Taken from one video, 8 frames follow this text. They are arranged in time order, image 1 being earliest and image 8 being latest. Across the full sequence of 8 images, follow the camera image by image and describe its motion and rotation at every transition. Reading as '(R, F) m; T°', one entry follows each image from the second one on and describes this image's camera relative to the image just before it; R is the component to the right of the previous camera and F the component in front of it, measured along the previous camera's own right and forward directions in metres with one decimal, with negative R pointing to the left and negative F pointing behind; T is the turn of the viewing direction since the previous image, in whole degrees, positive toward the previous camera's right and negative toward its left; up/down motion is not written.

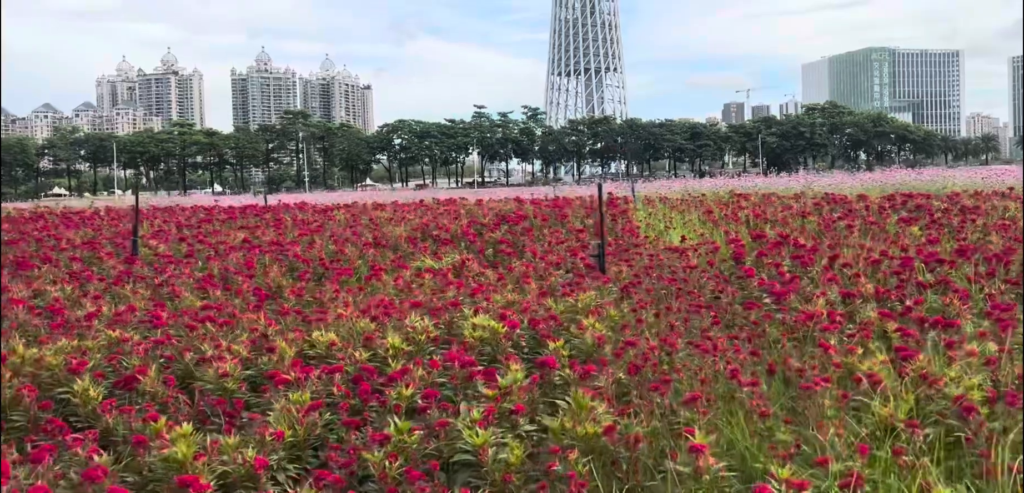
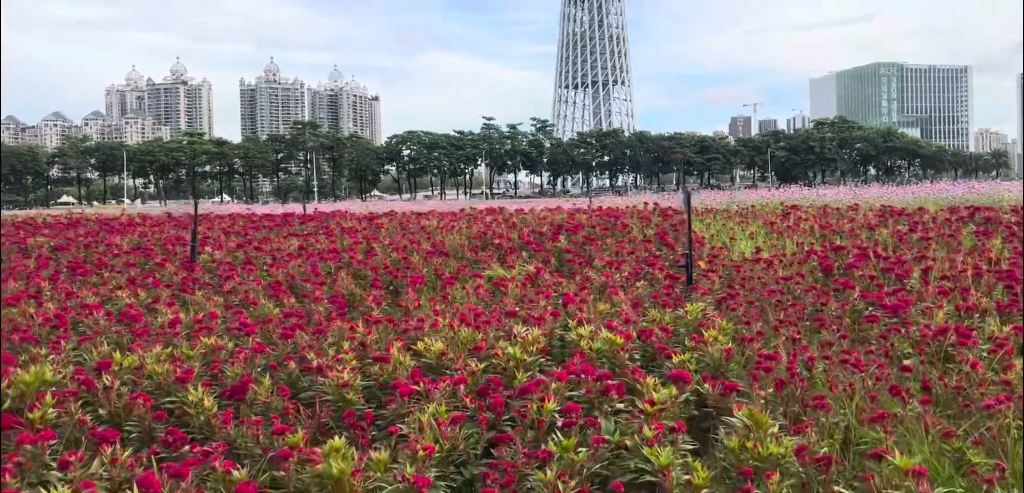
(-0.4, +0.1) m; 0°
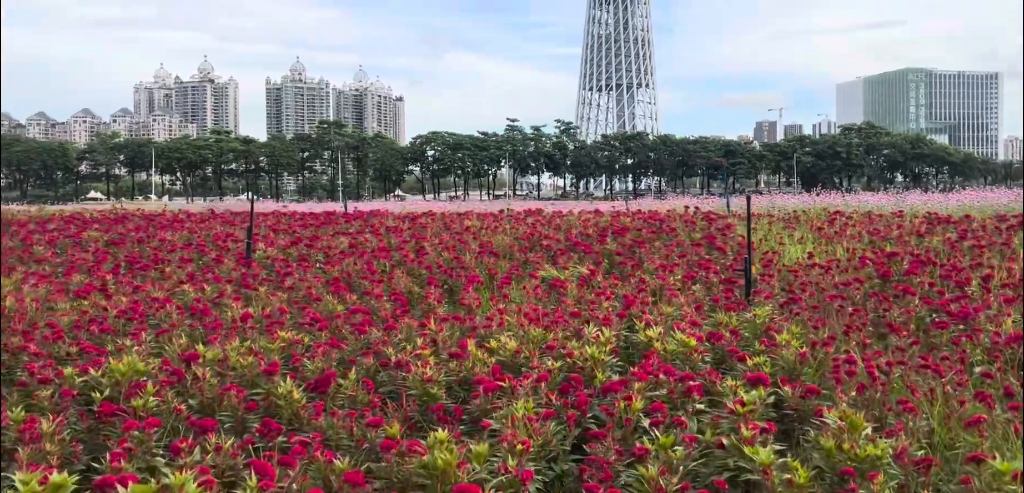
(-0.2, 0.0) m; -1°
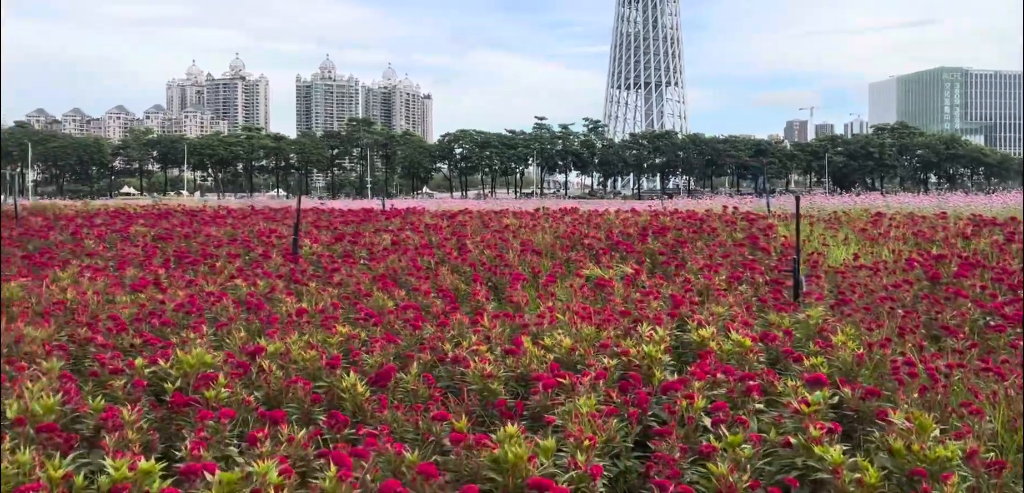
(-0.1, 0.0) m; -2°
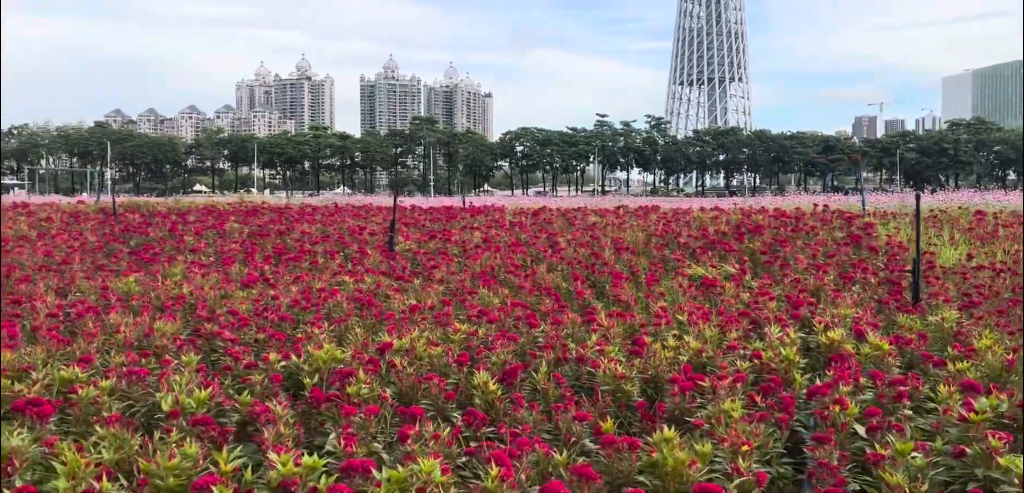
(-0.2, 0.0) m; -4°
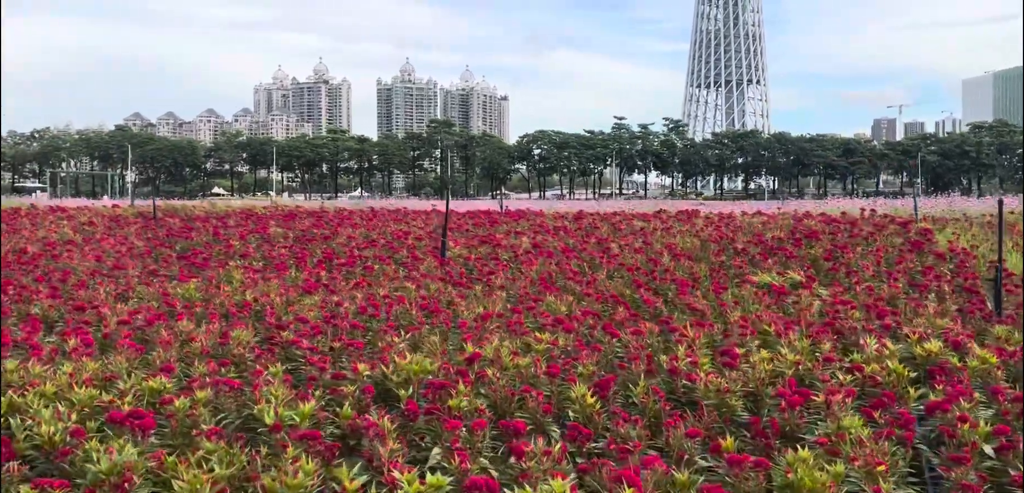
(-0.2, +0.1) m; -1°
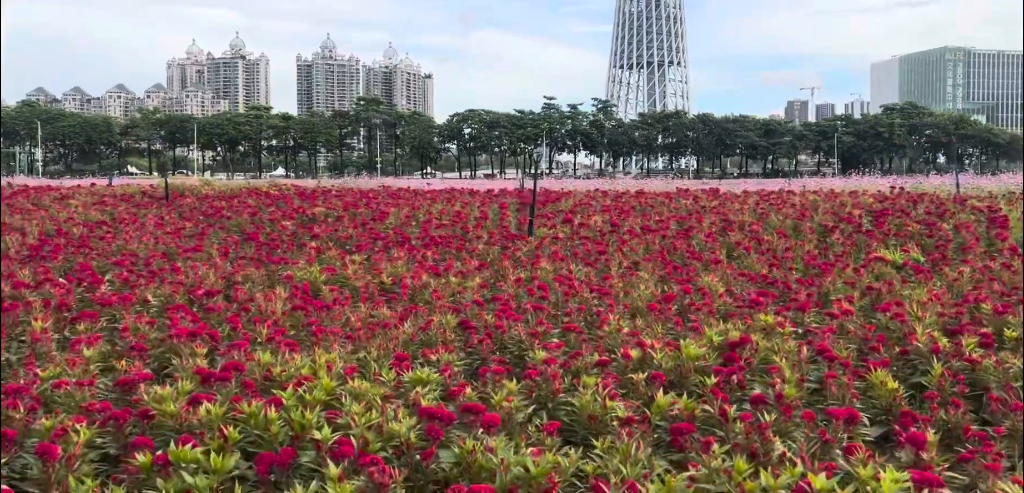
(-1.0, +0.2) m; +5°
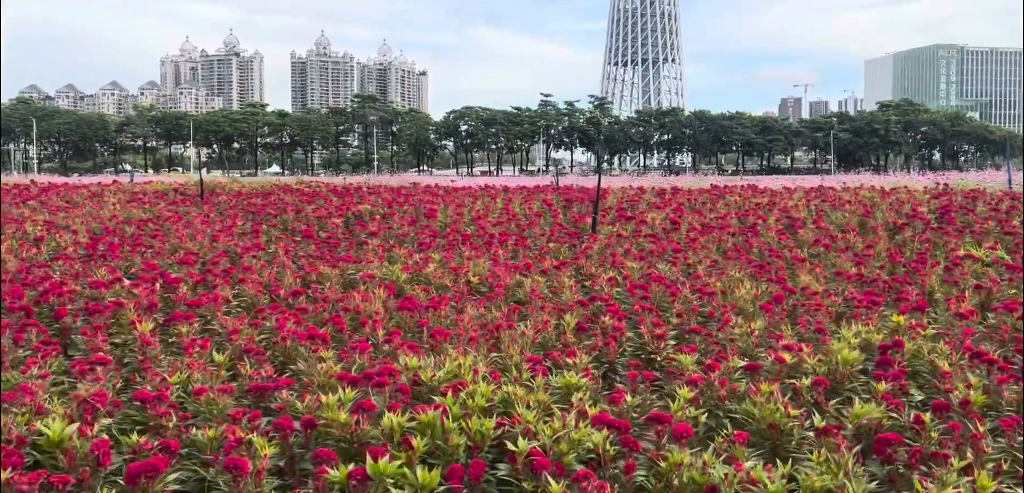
(-0.4, +0.1) m; 0°
